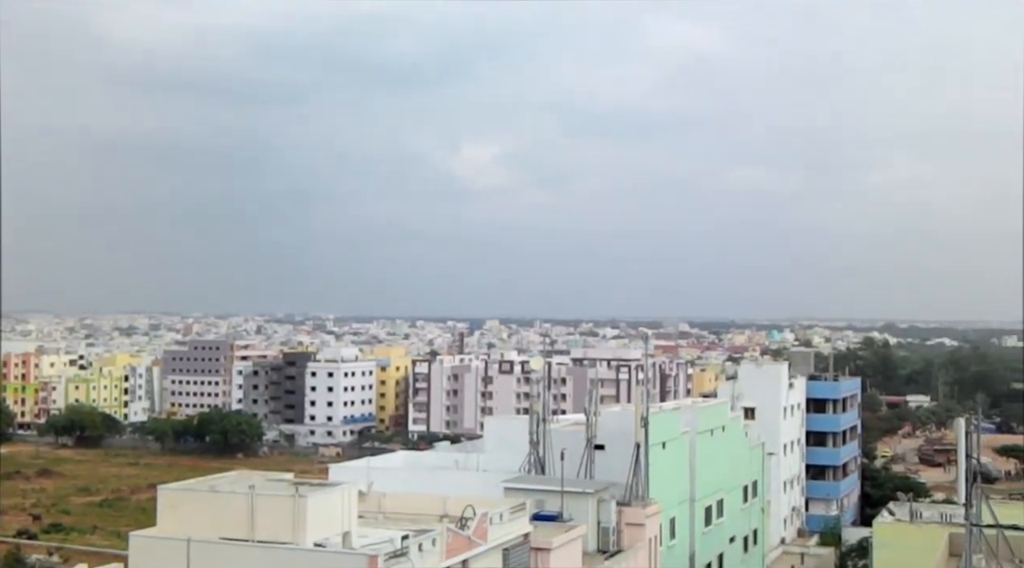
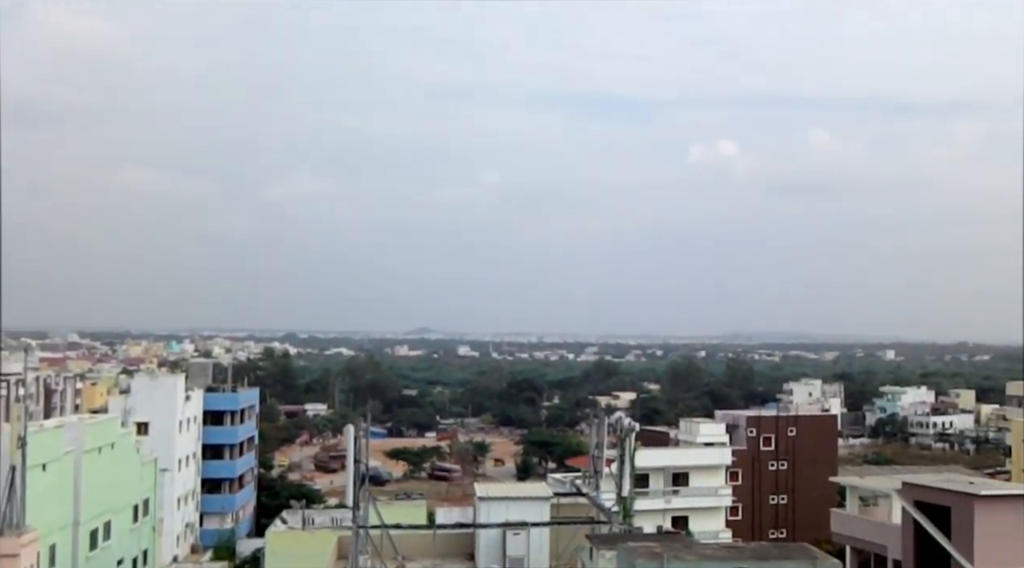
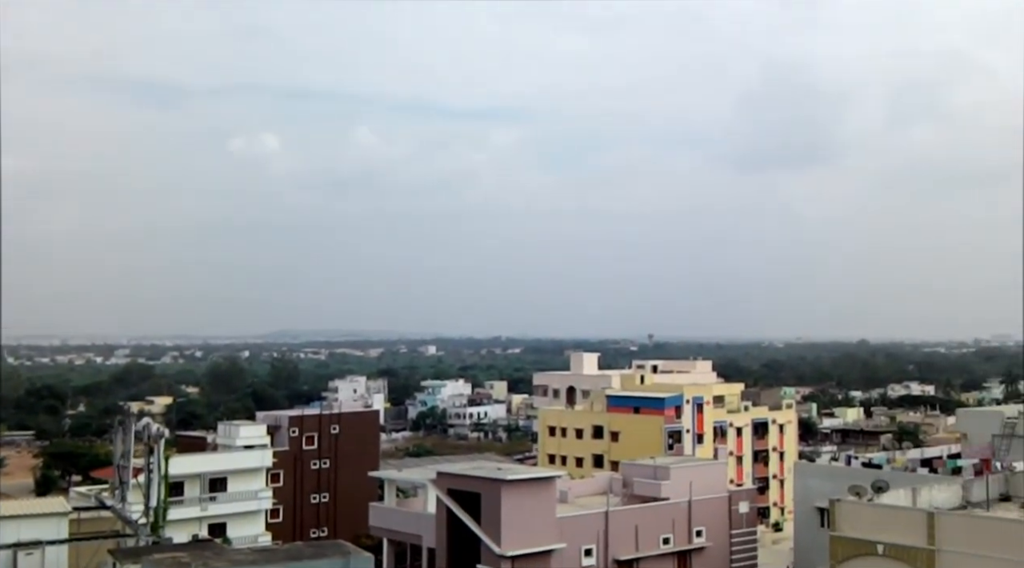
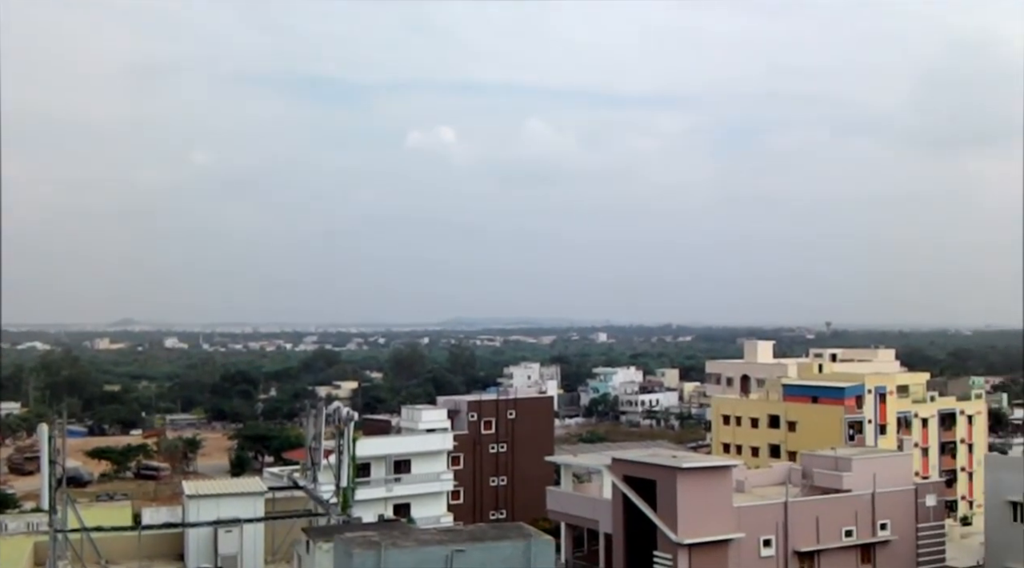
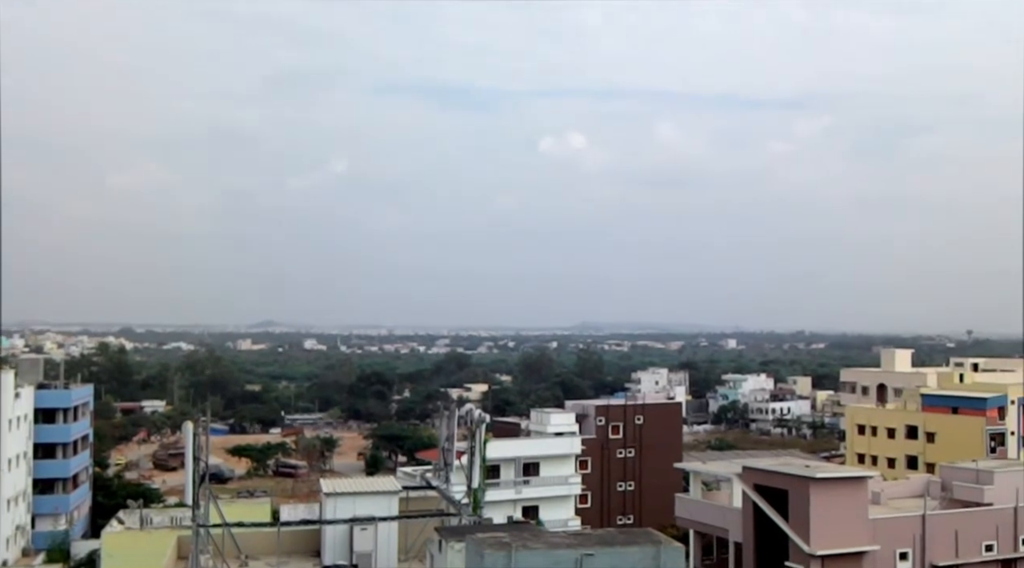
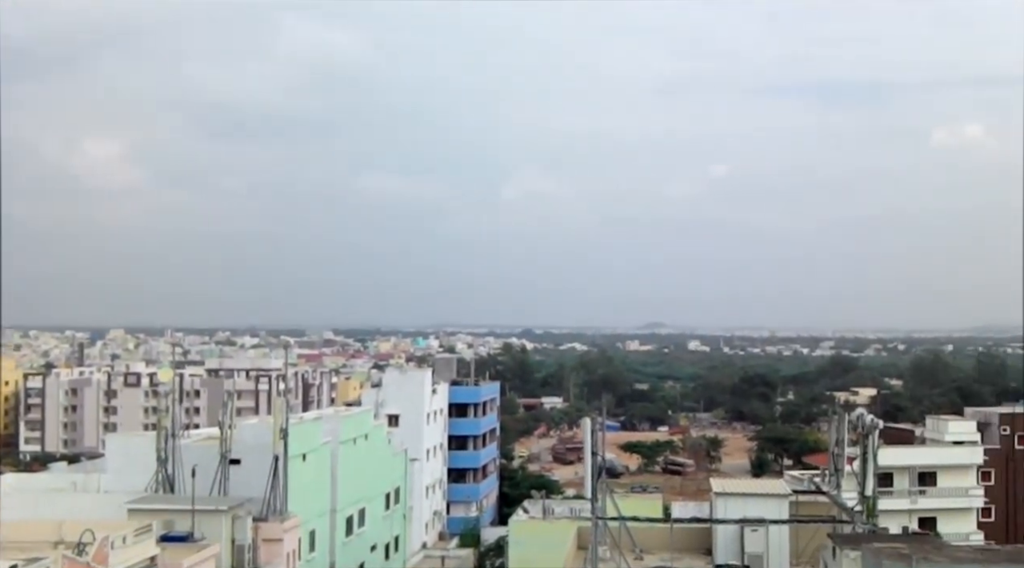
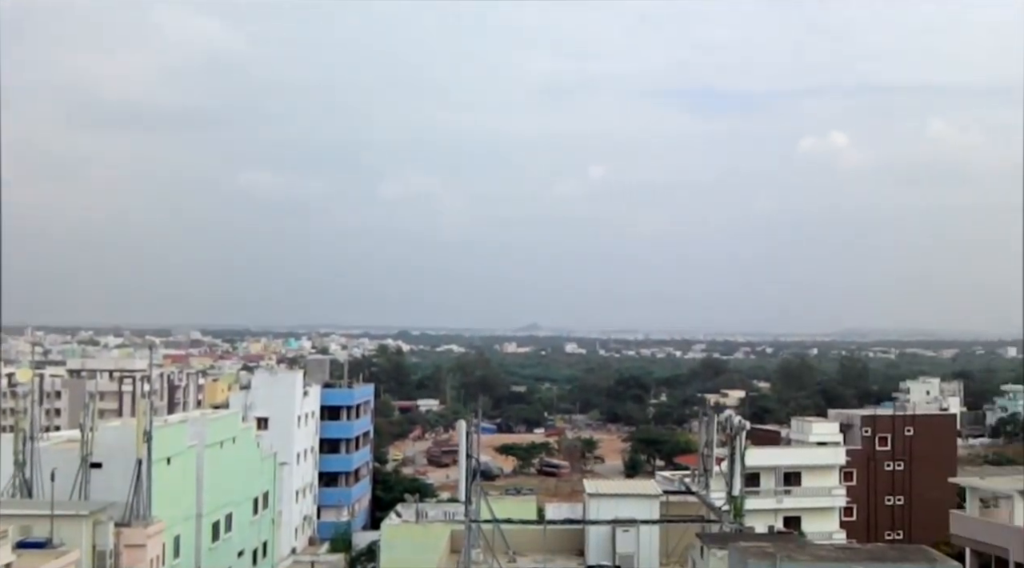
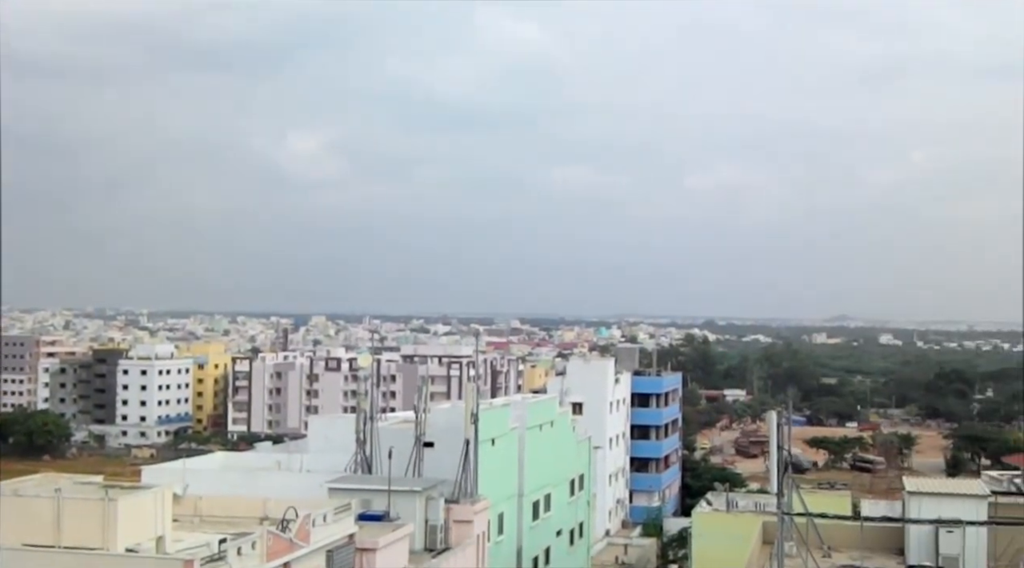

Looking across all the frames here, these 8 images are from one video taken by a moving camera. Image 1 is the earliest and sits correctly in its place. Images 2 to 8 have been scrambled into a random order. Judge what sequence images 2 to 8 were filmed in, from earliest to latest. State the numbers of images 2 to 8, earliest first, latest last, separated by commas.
8, 6, 7, 2, 5, 4, 3
